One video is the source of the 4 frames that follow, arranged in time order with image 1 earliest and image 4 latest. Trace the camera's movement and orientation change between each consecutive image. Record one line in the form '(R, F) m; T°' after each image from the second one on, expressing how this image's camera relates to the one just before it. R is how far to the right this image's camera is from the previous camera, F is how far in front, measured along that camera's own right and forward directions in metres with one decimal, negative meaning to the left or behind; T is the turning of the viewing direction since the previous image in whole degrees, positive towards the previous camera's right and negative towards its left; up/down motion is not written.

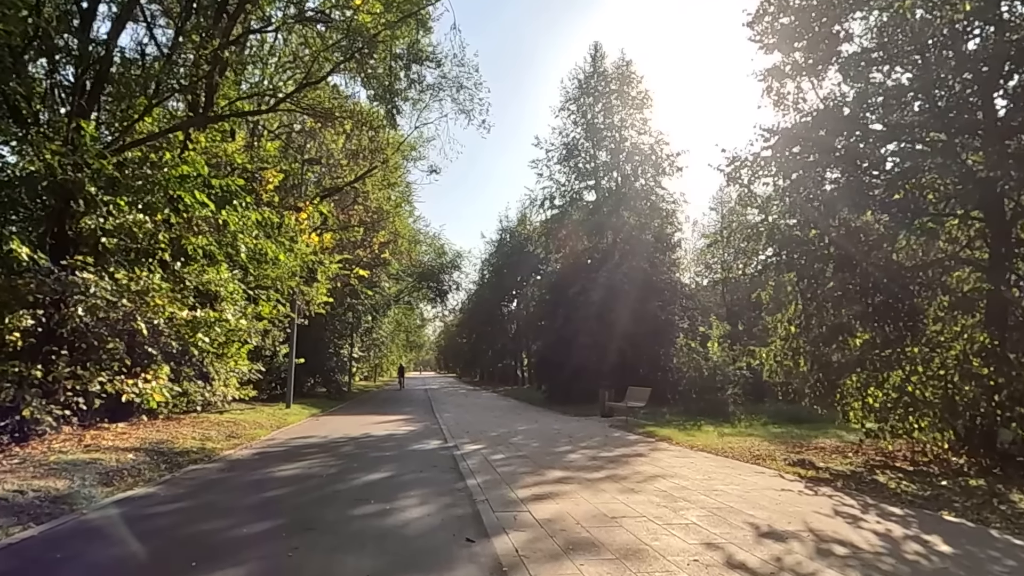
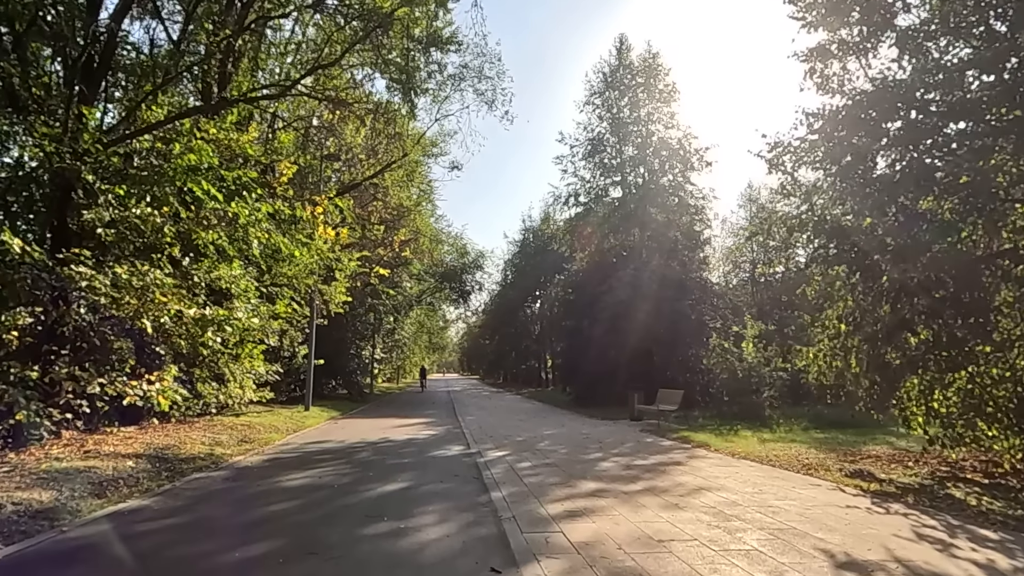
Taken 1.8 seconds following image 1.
(-0.1, +0.9) m; -2°
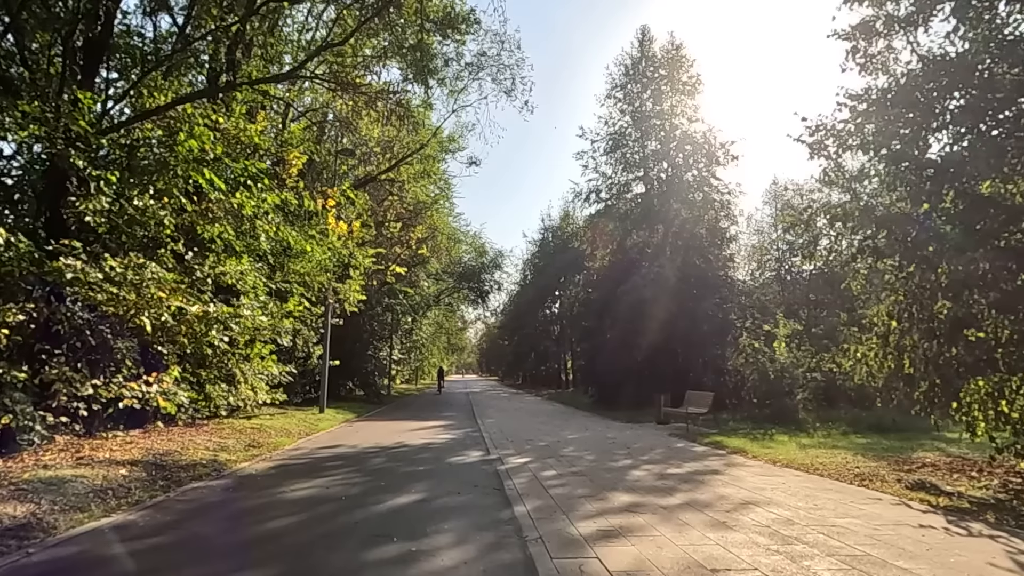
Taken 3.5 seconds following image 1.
(-0.1, +0.9) m; -2°
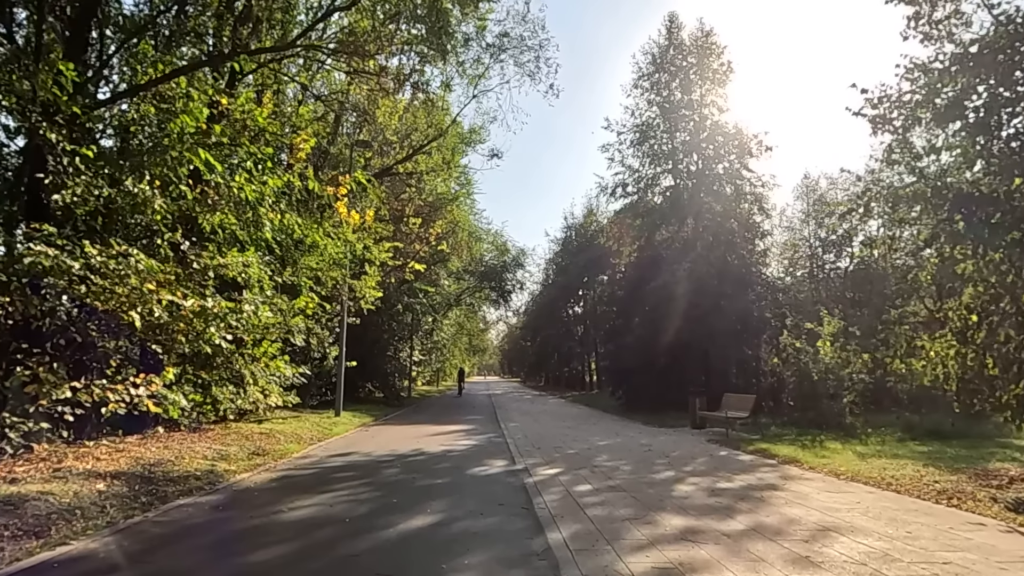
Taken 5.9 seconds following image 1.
(-0.1, +1.2) m; -2°
